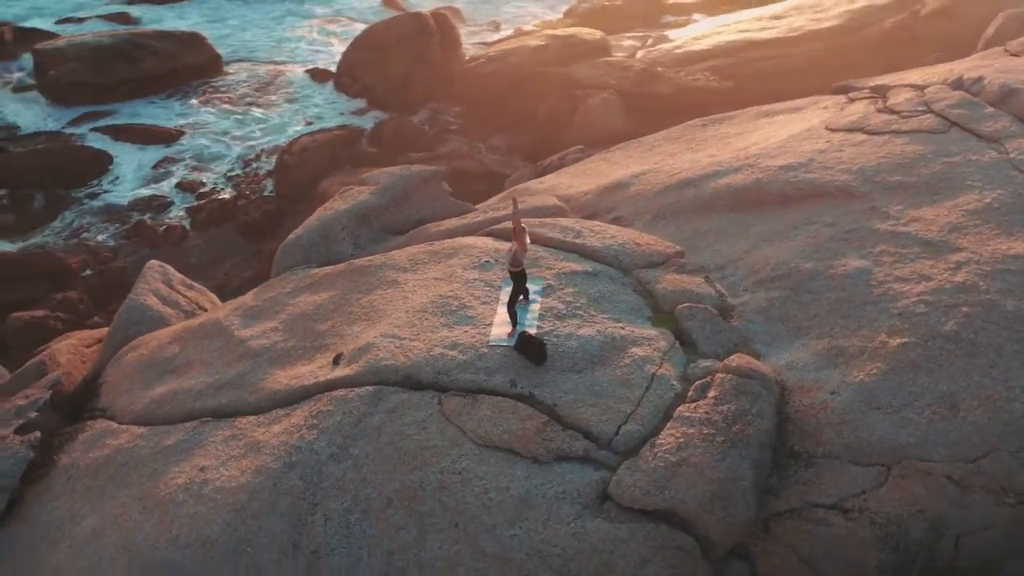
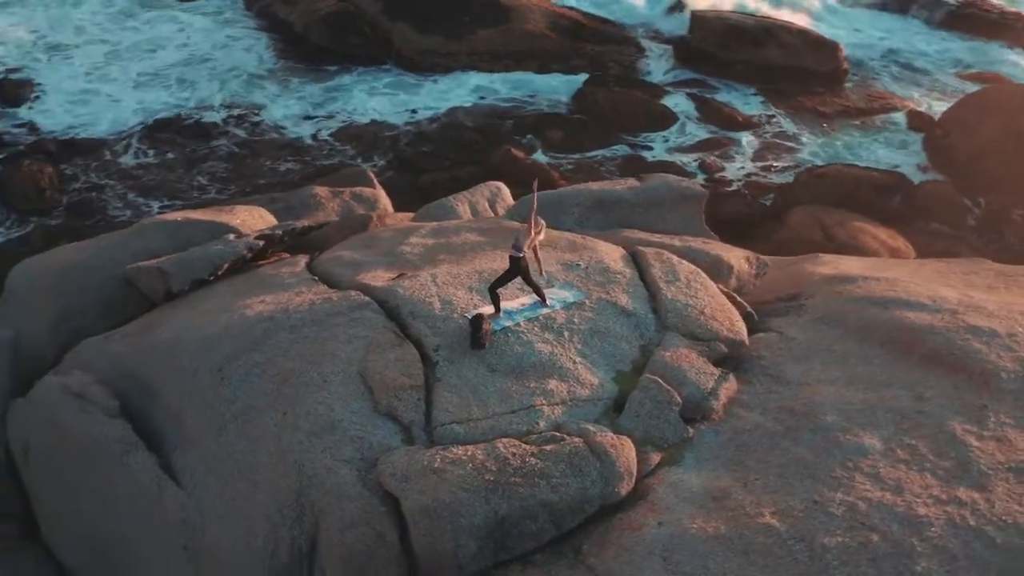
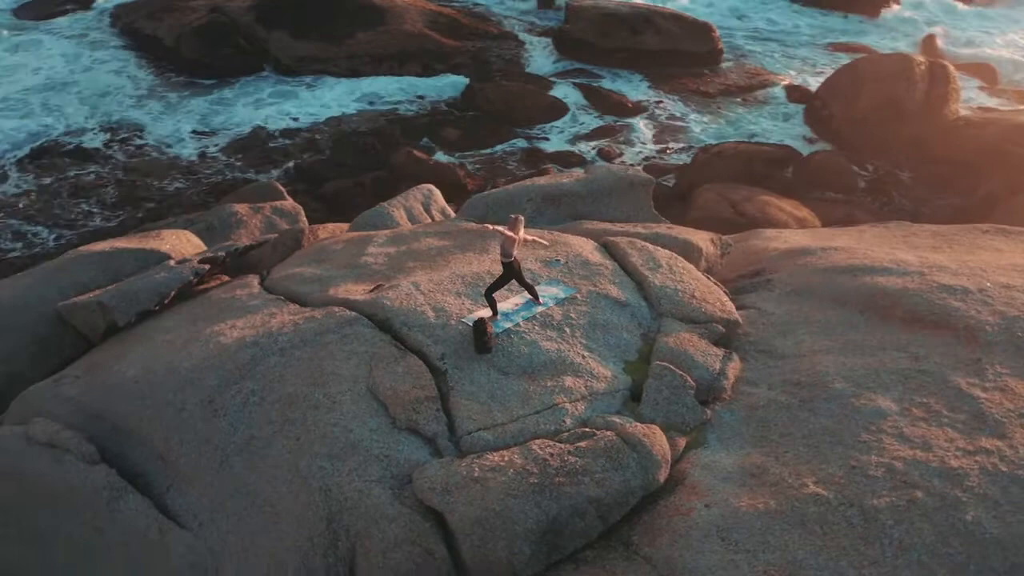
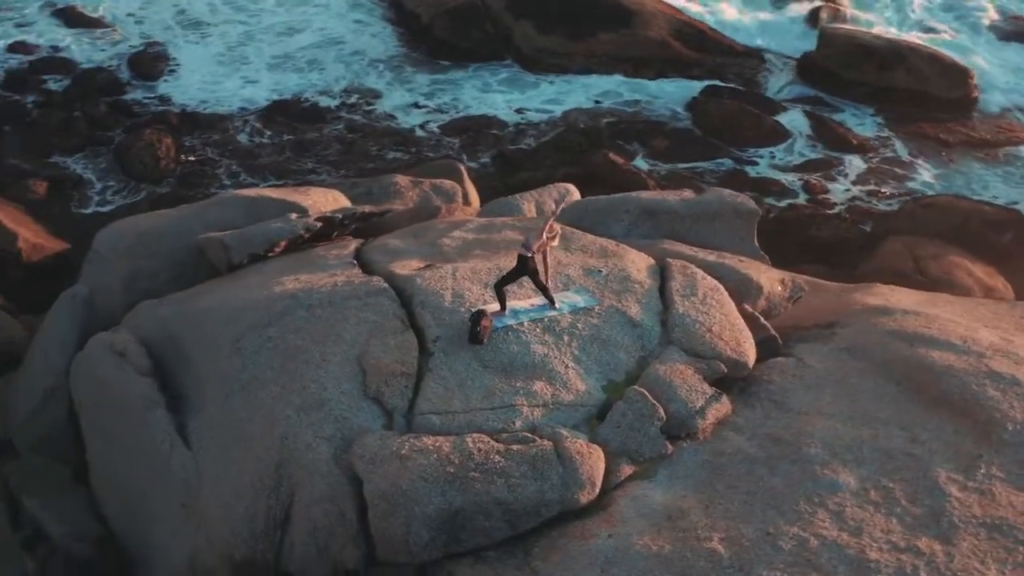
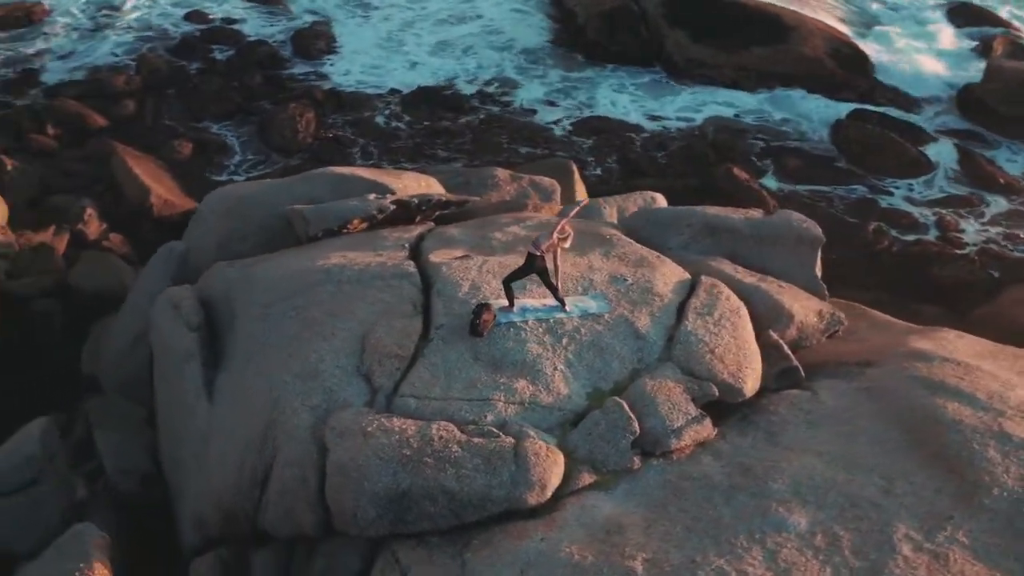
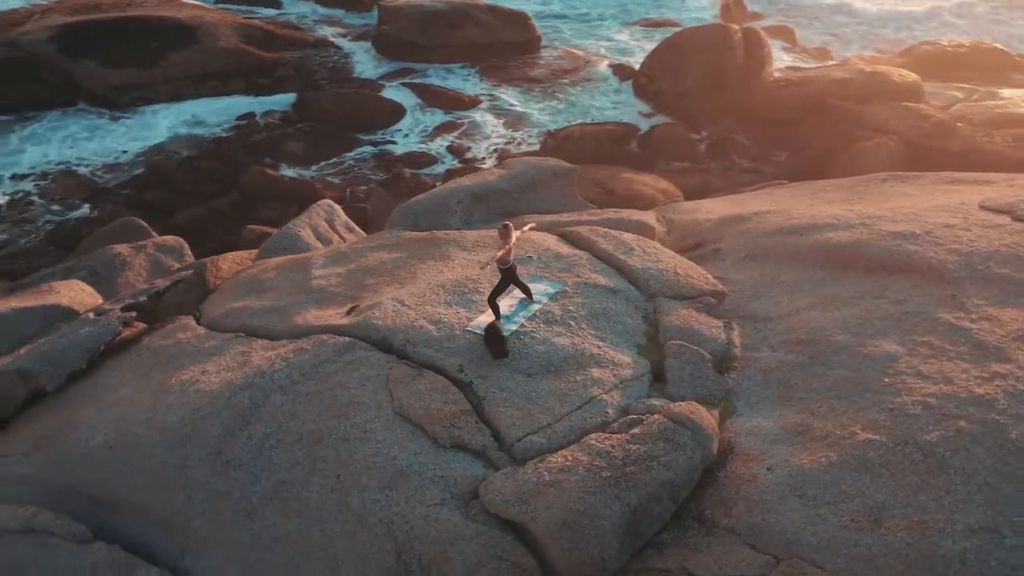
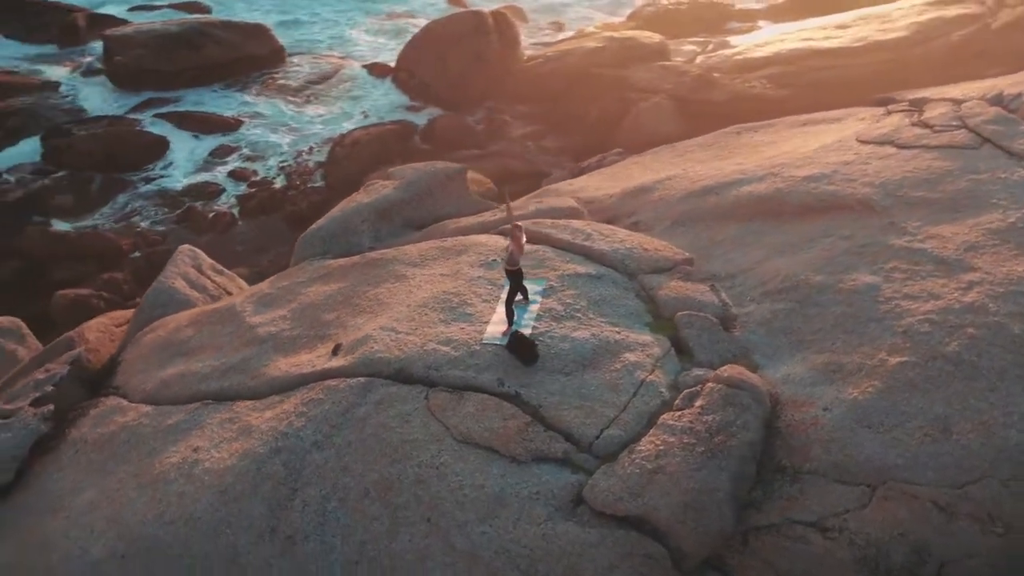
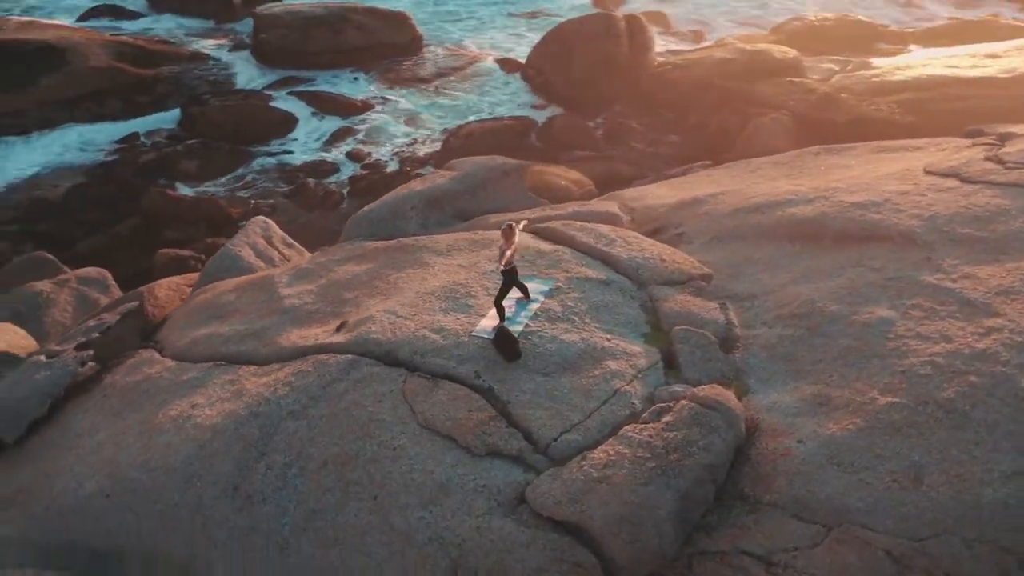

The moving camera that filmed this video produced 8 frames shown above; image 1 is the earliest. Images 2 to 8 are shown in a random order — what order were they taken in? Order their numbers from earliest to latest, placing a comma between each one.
7, 8, 6, 3, 2, 4, 5
